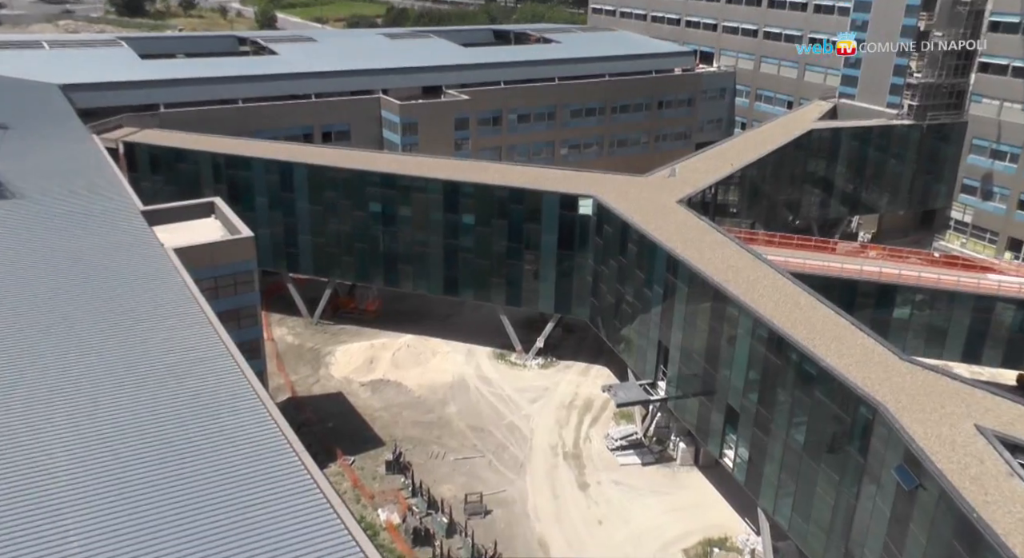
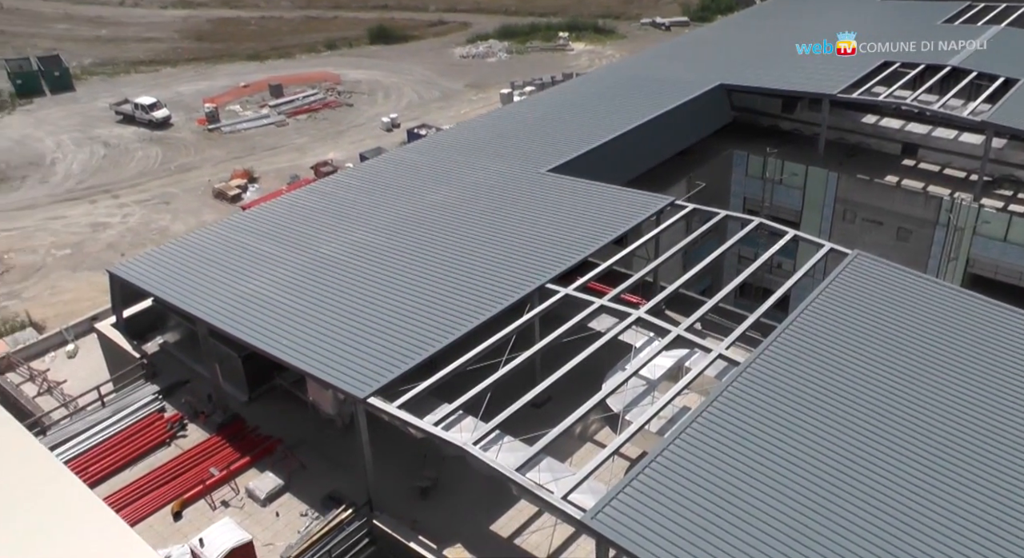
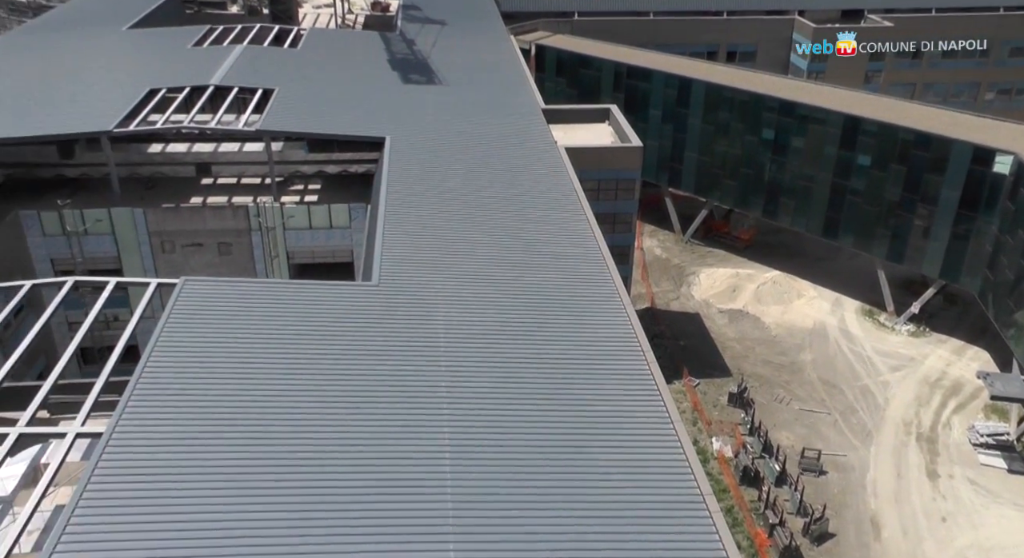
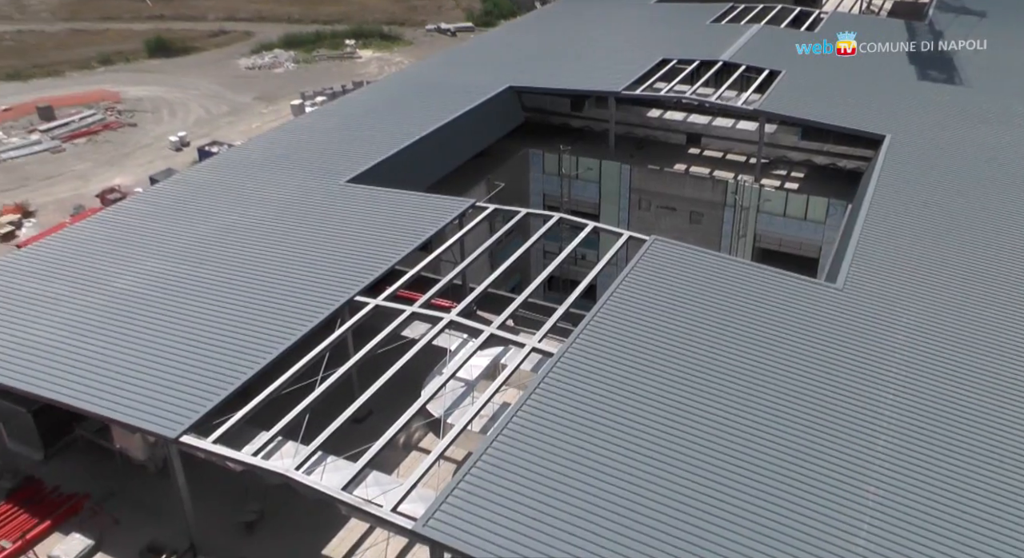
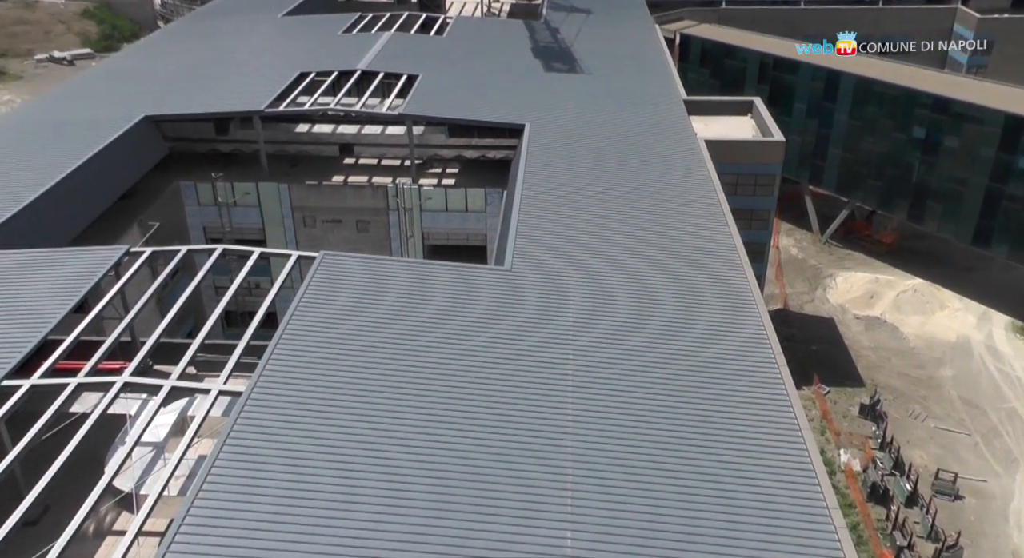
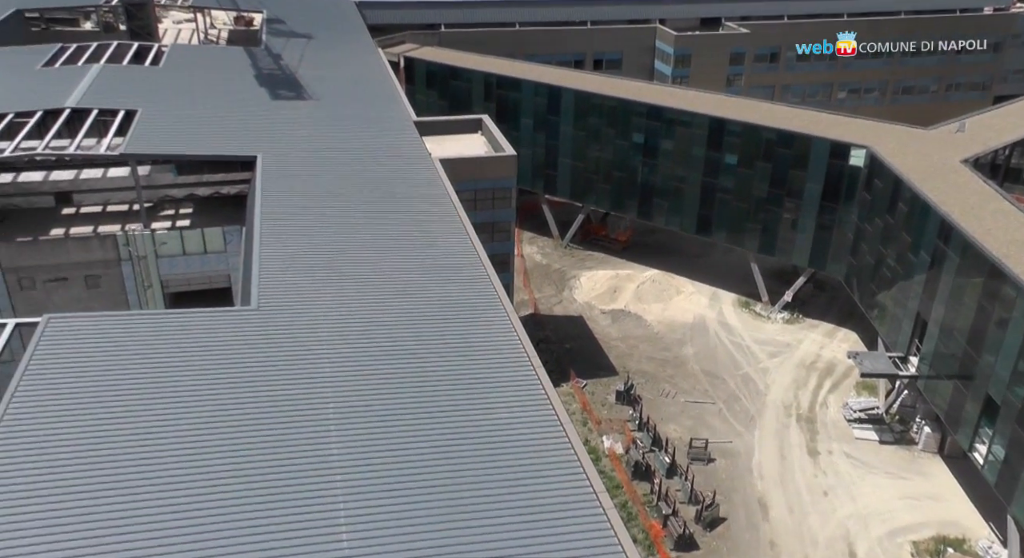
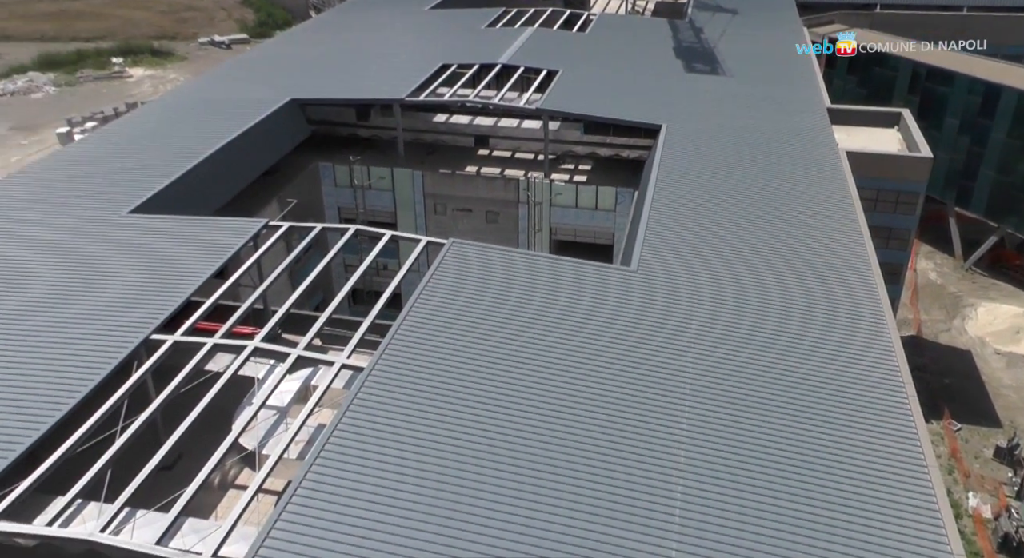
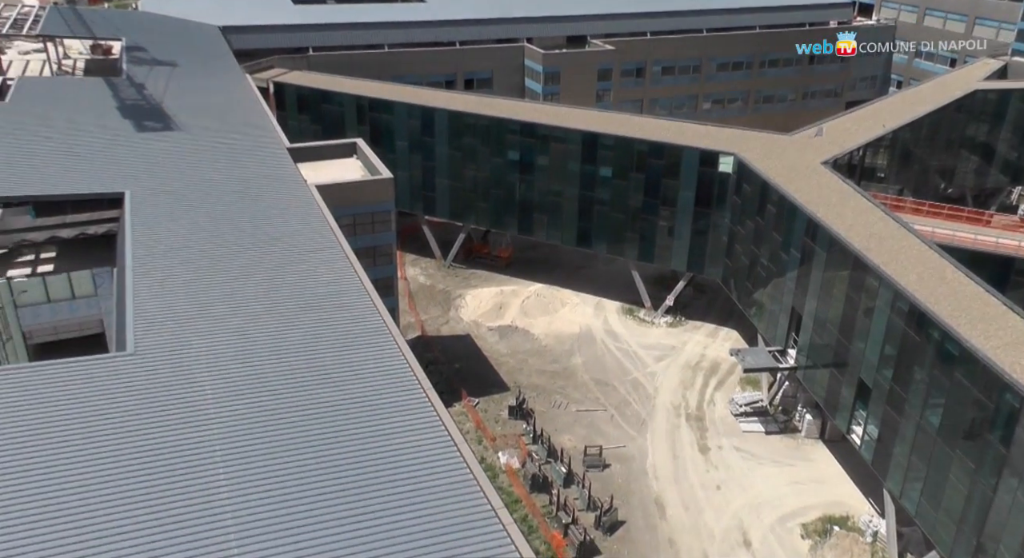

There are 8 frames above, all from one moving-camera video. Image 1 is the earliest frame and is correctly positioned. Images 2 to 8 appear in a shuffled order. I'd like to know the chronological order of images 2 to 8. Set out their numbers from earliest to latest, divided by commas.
8, 6, 3, 5, 7, 4, 2
